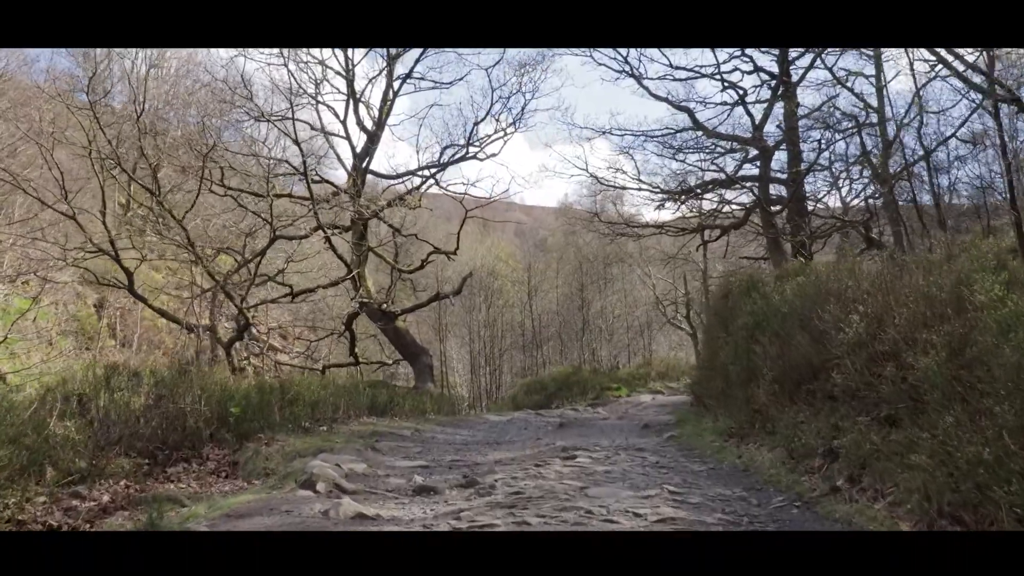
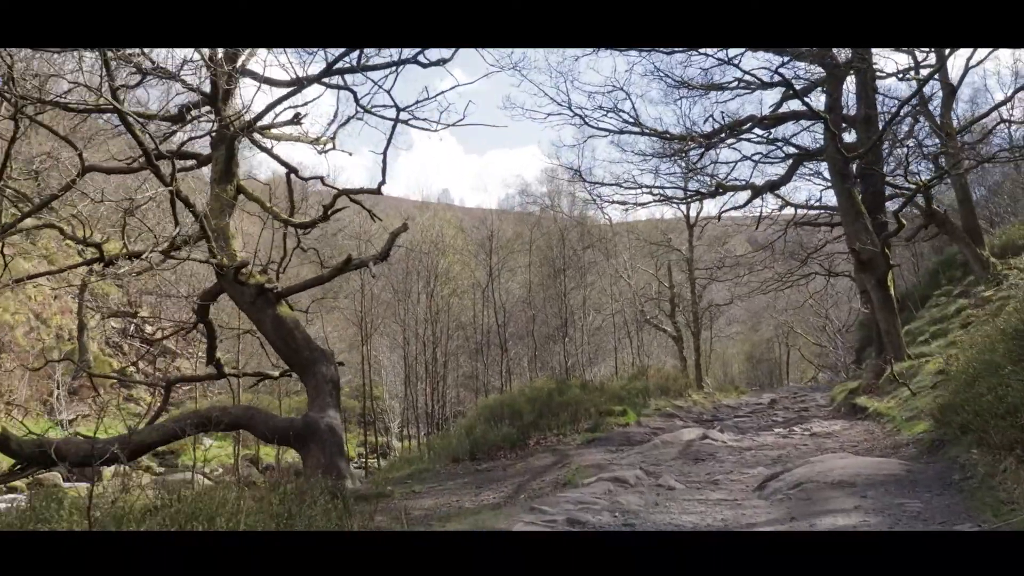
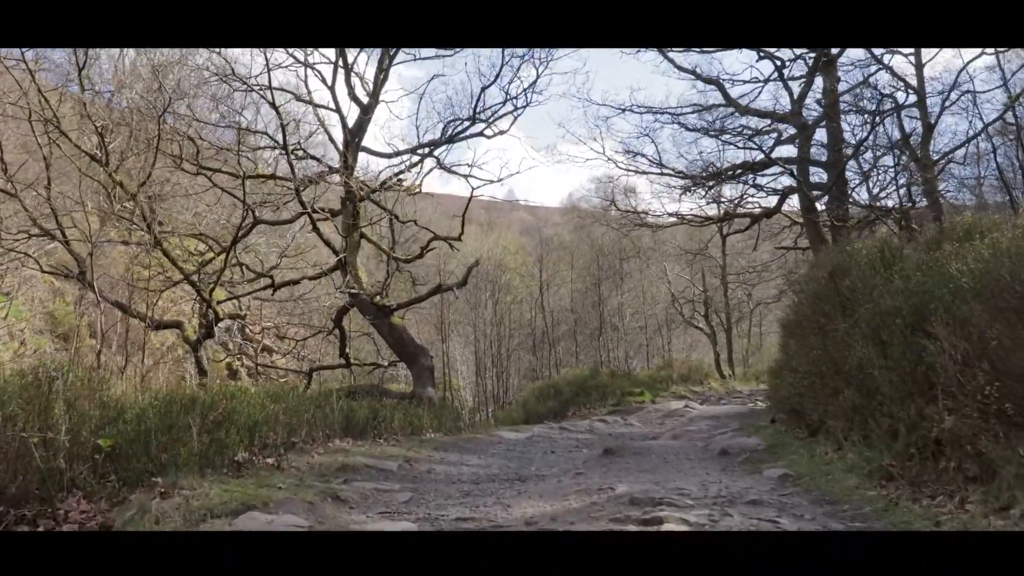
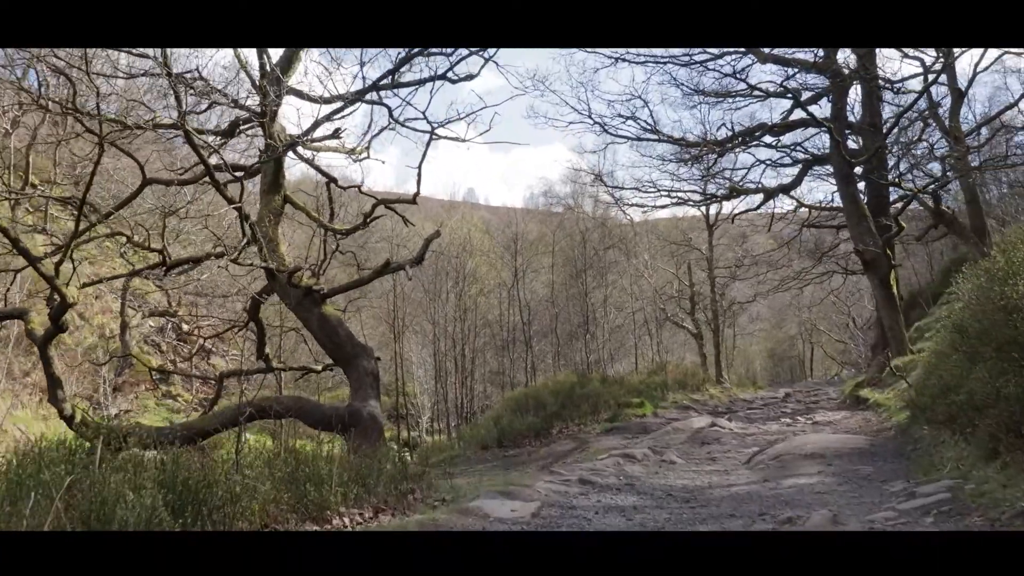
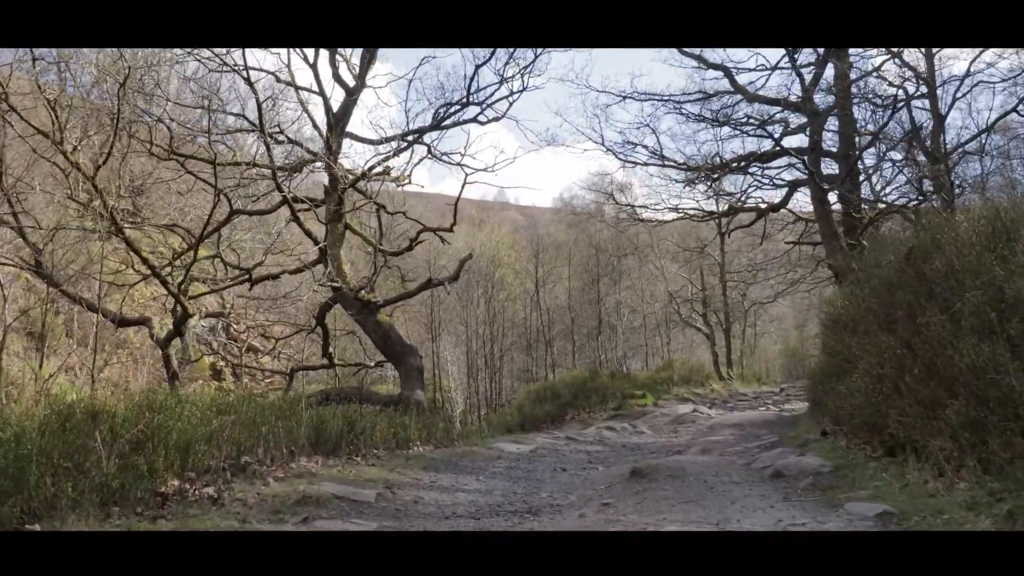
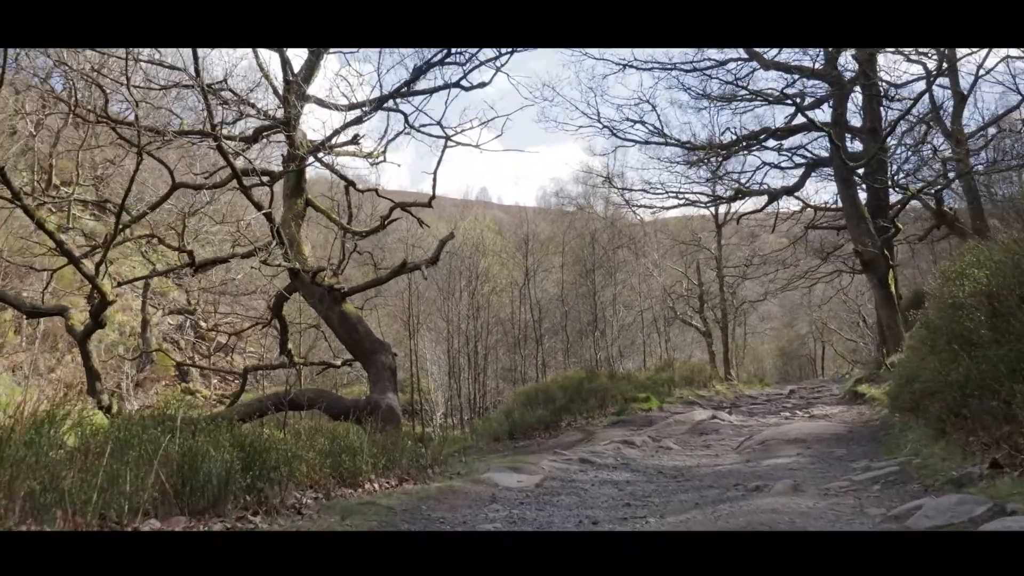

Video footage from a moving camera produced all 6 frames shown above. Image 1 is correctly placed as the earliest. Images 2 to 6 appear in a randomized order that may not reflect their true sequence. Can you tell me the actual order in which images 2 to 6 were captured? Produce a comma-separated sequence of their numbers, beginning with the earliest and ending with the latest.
3, 5, 6, 4, 2
